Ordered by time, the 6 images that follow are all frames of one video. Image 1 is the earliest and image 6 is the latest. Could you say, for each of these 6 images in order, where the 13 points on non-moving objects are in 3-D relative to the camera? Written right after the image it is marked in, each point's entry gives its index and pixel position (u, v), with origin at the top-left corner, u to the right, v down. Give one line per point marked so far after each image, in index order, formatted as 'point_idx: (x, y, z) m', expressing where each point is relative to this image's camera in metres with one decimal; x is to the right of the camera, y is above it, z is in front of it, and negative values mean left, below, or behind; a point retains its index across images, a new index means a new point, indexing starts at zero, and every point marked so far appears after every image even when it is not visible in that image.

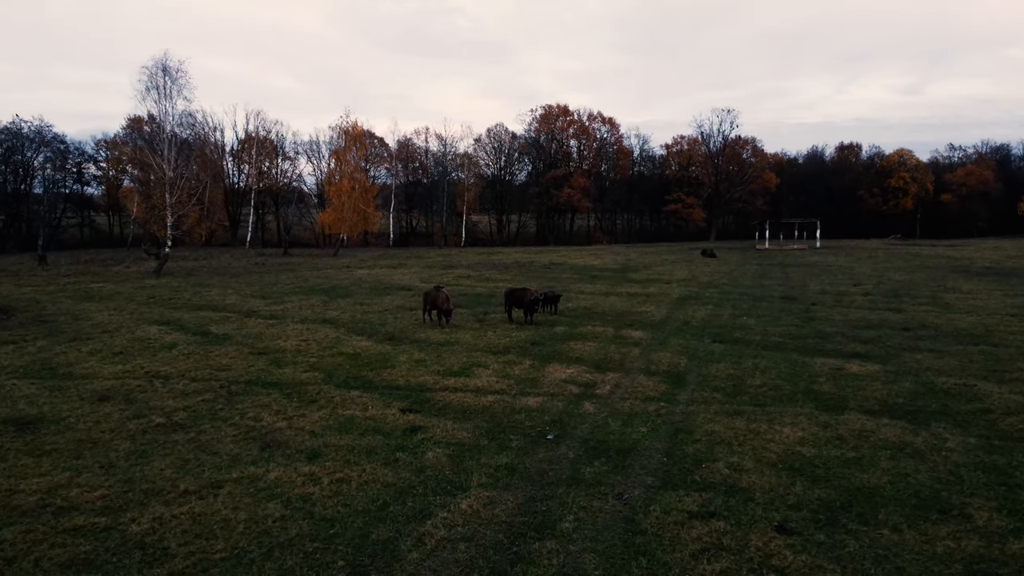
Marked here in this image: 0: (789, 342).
0: (+6.0, -1.2, +16.9) m
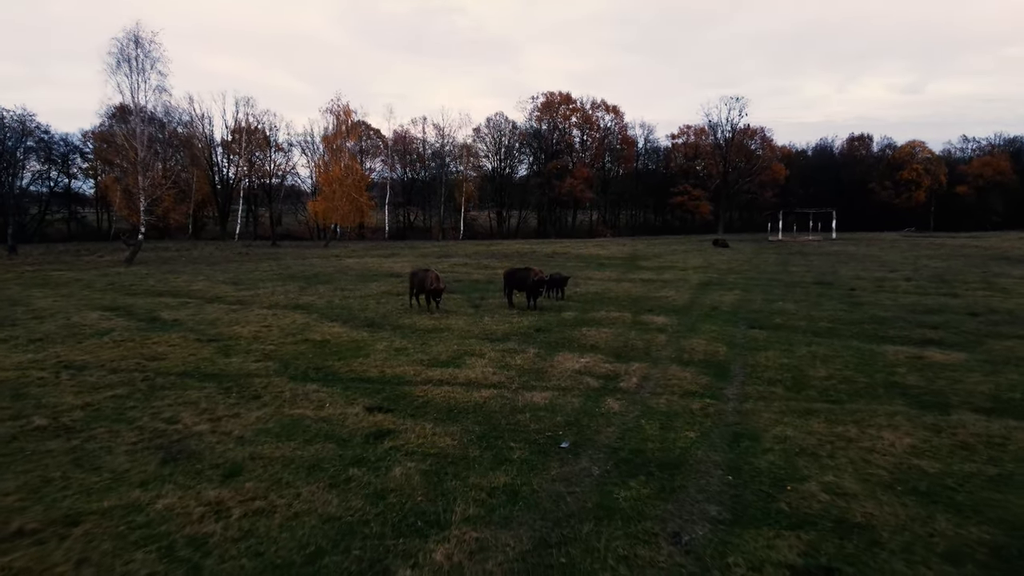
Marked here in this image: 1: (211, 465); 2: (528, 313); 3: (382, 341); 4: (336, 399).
0: (+6.0, -0.7, +14.2) m
1: (-2.6, -1.5, +6.7) m
2: (+0.3, -0.5, +16.4) m
3: (-2.2, -0.9, +13.2) m
4: (-2.0, -1.3, +9.1) m
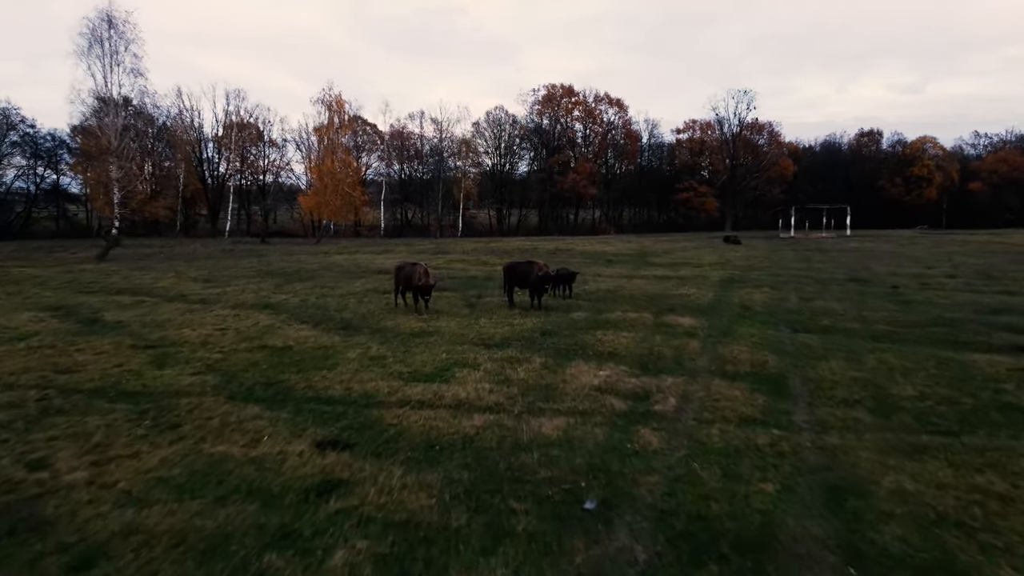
0: (+6.0, -0.7, +12.0) m
1: (-2.5, -1.4, +4.4) m
2: (+0.3, -0.5, +14.1) m
3: (-2.2, -0.8, +11.0) m
4: (-2.0, -1.2, +6.8) m
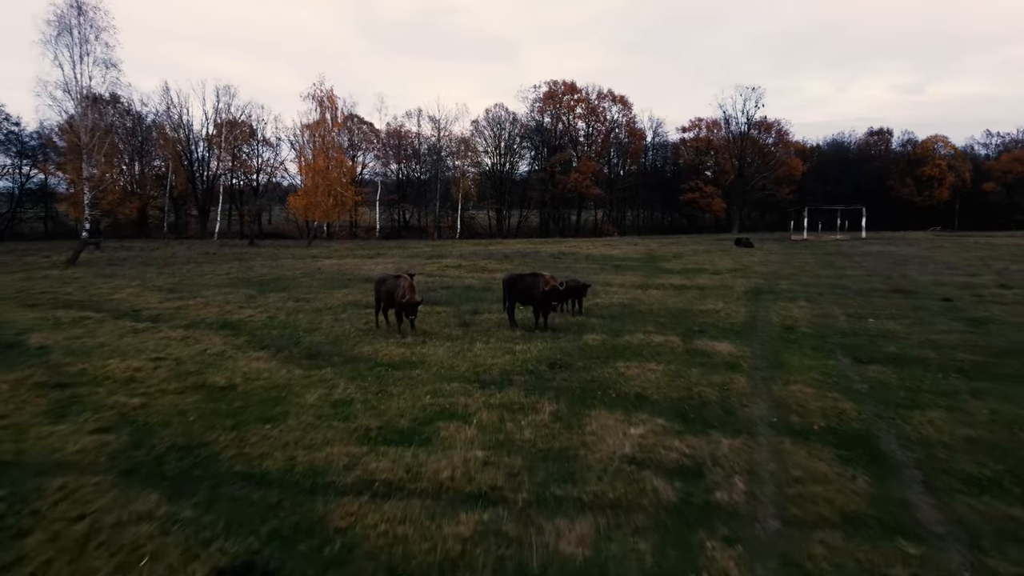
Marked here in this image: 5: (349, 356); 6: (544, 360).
0: (+6.0, -0.9, +9.8) m
1: (-2.5, -1.7, +2.2) m
2: (+0.4, -0.7, +11.9) m
3: (-2.2, -1.1, +8.8) m
4: (-2.0, -1.5, +4.6) m
5: (-2.2, -0.9, +10.5) m
6: (+0.4, -0.9, +10.2) m
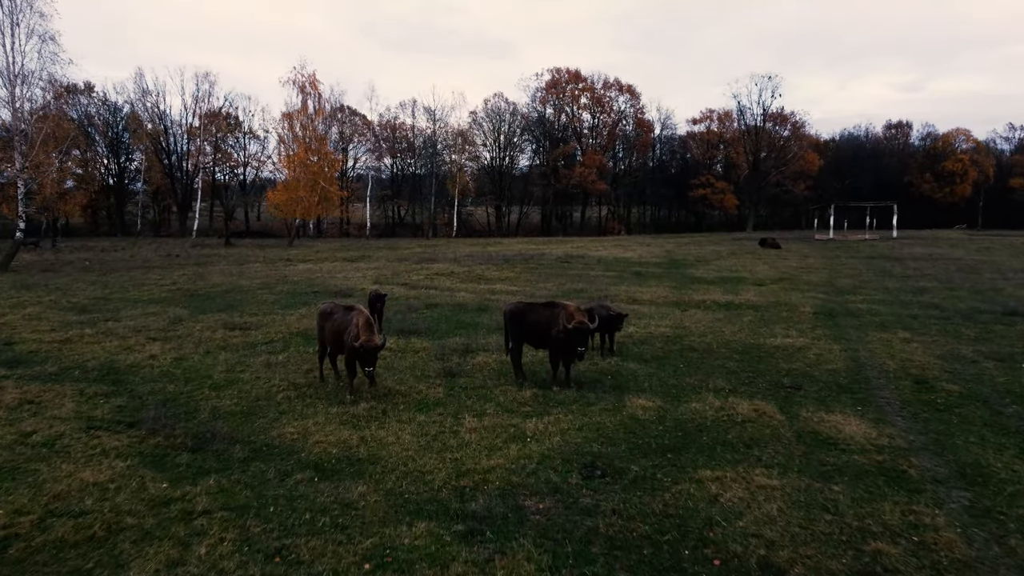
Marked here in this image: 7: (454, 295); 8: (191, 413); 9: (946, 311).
0: (+6.1, -1.3, +5.8) m
1: (-2.4, -2.1, -1.7) m
2: (+0.4, -1.1, +7.9) m
3: (-2.1, -1.5, +4.8) m
4: (-1.9, -1.9, +0.6) m
5: (-2.1, -1.3, +6.5) m
6: (+0.5, -1.3, +6.2) m
7: (-1.2, -0.1, +16.5) m
8: (-3.1, -1.2, +7.7) m
9: (+7.8, -0.4, +14.0) m
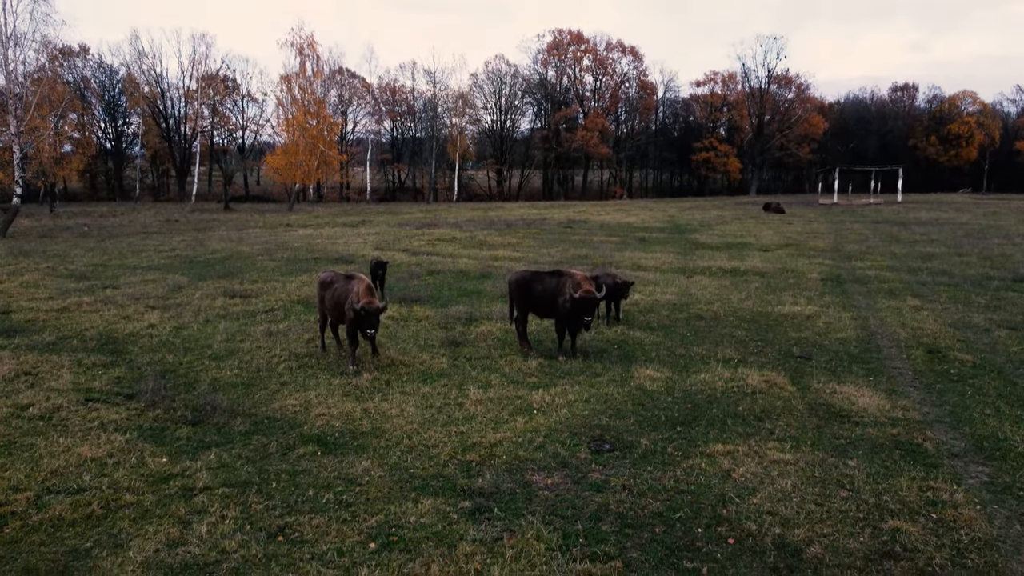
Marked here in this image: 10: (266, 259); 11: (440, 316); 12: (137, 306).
0: (+6.2, -1.1, +5.7) m
1: (-2.4, -2.3, -1.8) m
2: (+0.5, -0.8, +7.8) m
3: (-2.0, -1.3, +4.7) m
4: (-1.9, -1.9, +0.5) m
5: (-2.1, -1.1, +6.4) m
6: (+0.5, -1.1, +6.1) m
7: (-1.2, +0.6, +16.4) m
8: (-3.0, -0.9, +7.5) m
9: (+7.8, +0.2, +13.9) m
10: (-5.7, +0.7, +17.9) m
11: (-1.0, -0.4, +10.3) m
12: (-5.5, -0.3, +11.6) m
